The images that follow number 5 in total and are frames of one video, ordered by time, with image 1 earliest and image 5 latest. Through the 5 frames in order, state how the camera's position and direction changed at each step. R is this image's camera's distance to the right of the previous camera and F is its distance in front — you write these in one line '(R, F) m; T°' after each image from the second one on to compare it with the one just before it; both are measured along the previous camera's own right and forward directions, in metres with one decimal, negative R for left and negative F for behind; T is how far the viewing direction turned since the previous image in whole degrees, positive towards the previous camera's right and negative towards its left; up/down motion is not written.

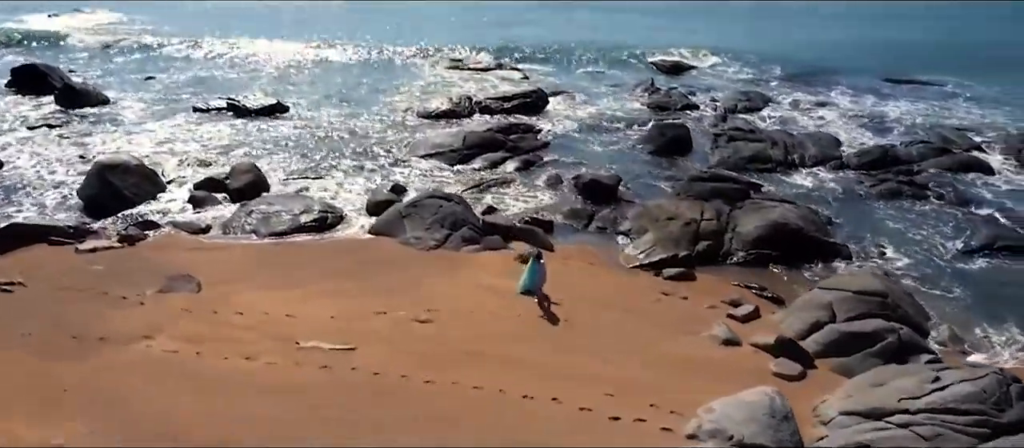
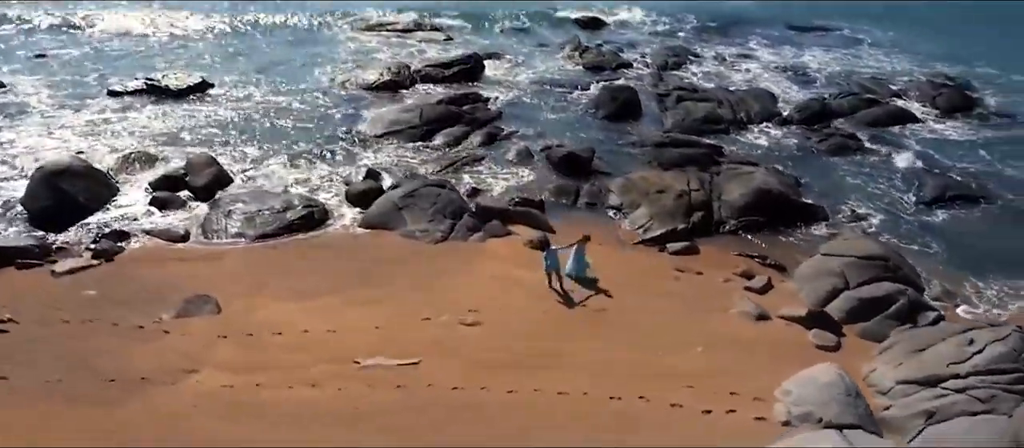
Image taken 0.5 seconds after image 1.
(-2.6, +0.3) m; +9°
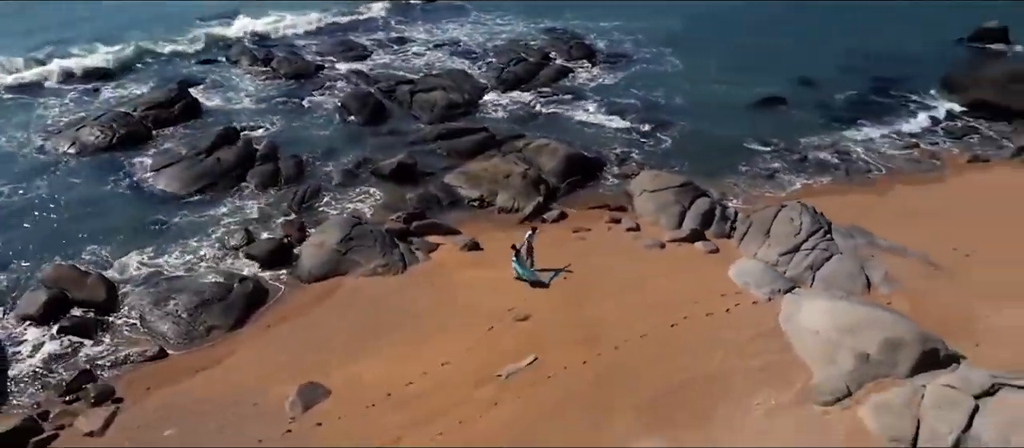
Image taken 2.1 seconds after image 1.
(-8.9, -0.5) m; +33°
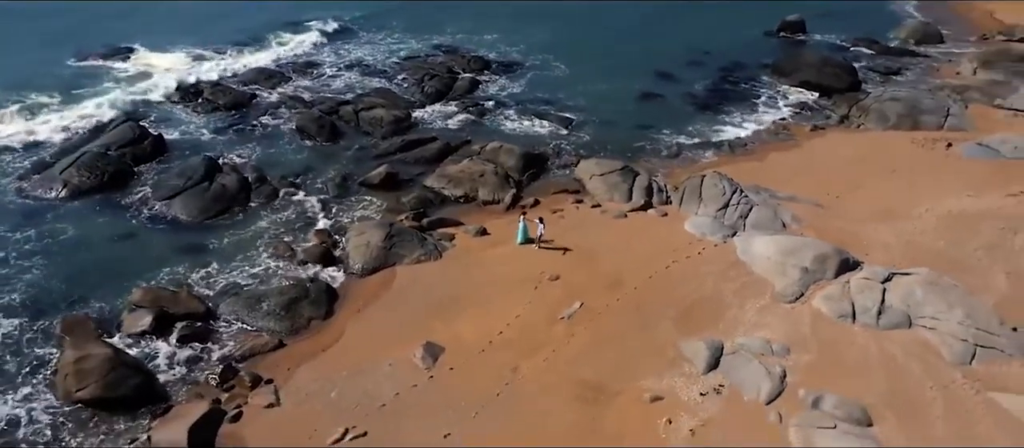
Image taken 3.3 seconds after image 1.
(-5.4, -4.0) m; +13°
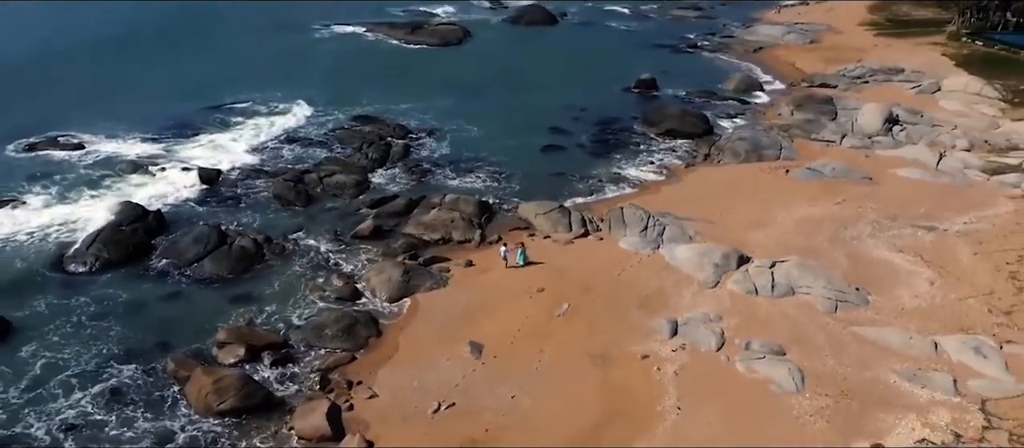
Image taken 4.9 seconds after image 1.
(-5.1, -6.3) m; +11°
